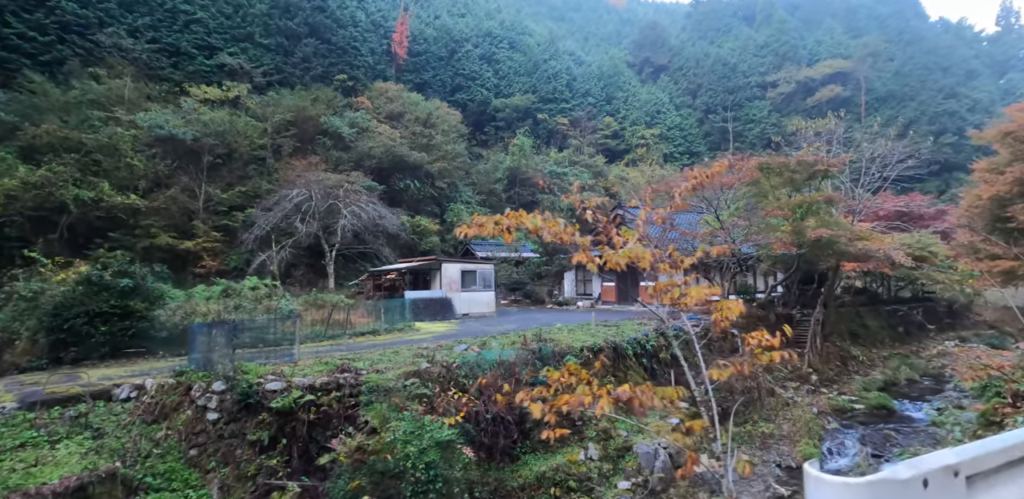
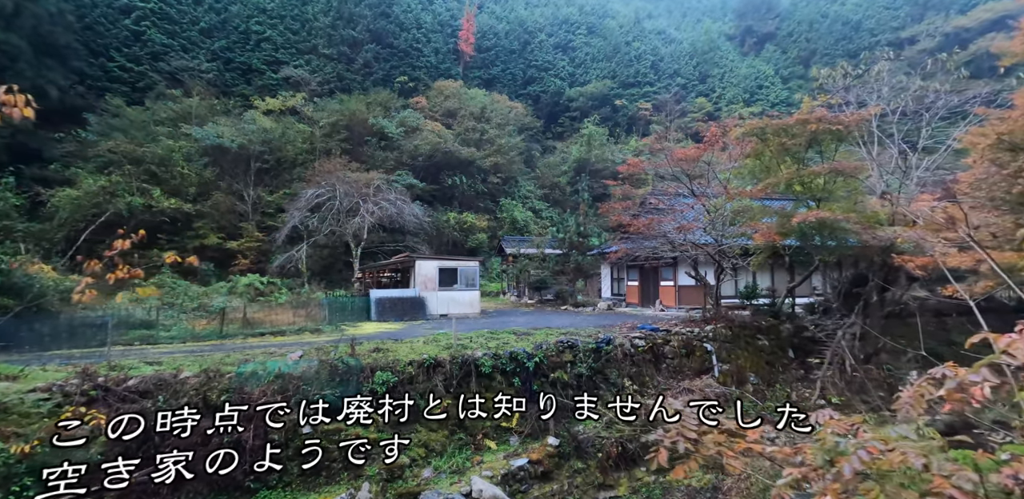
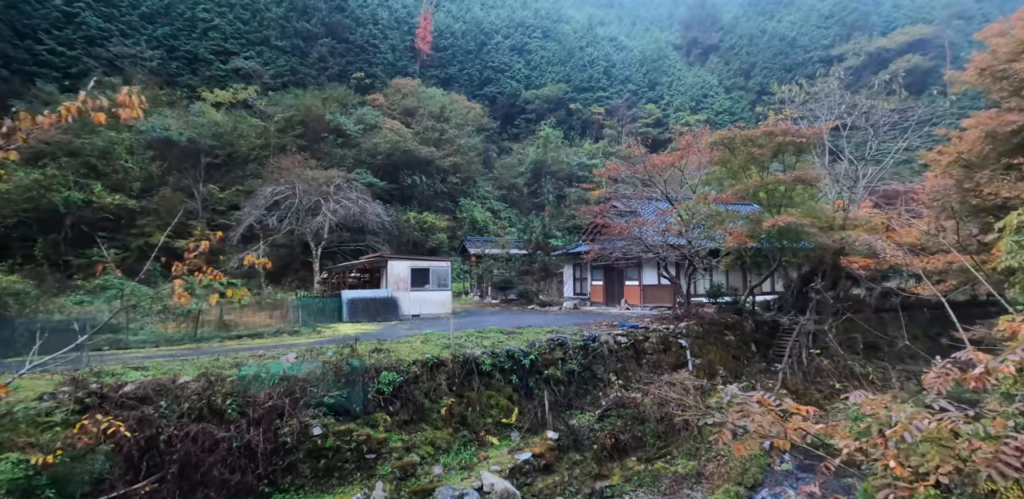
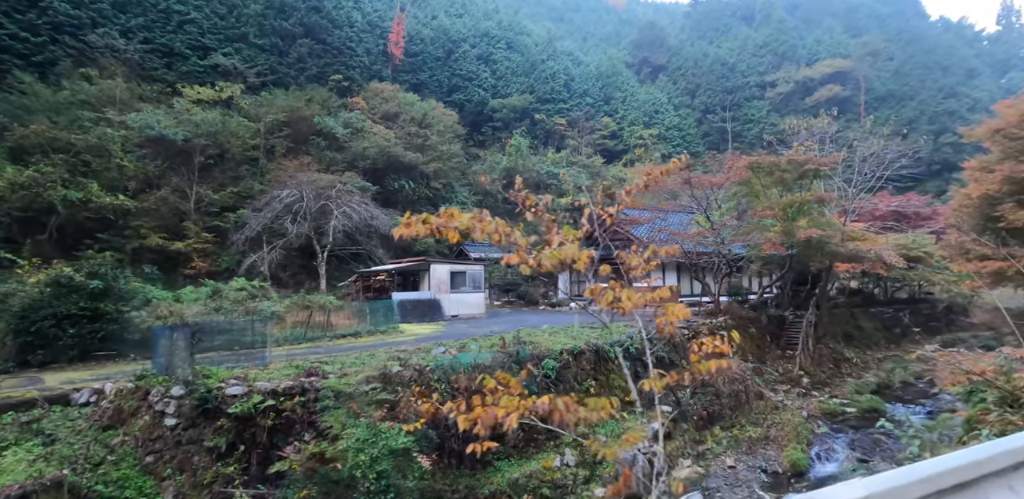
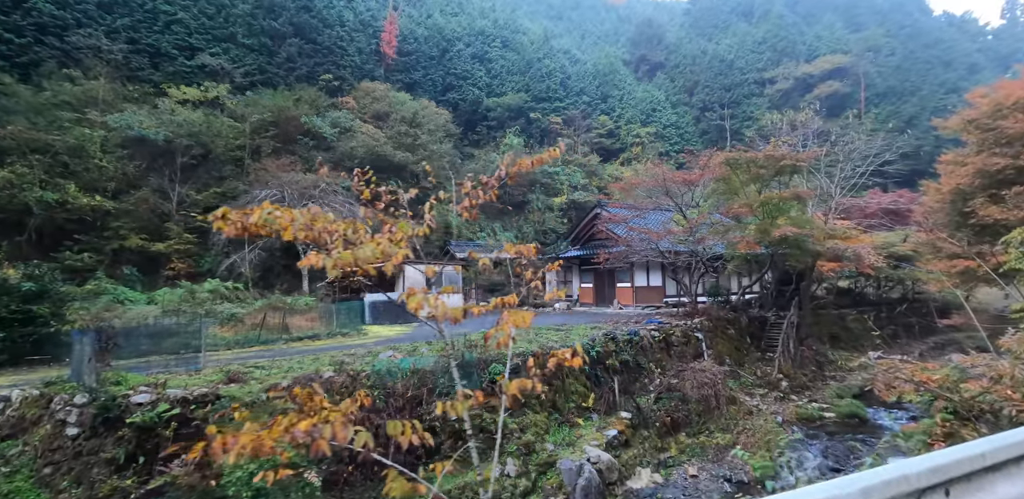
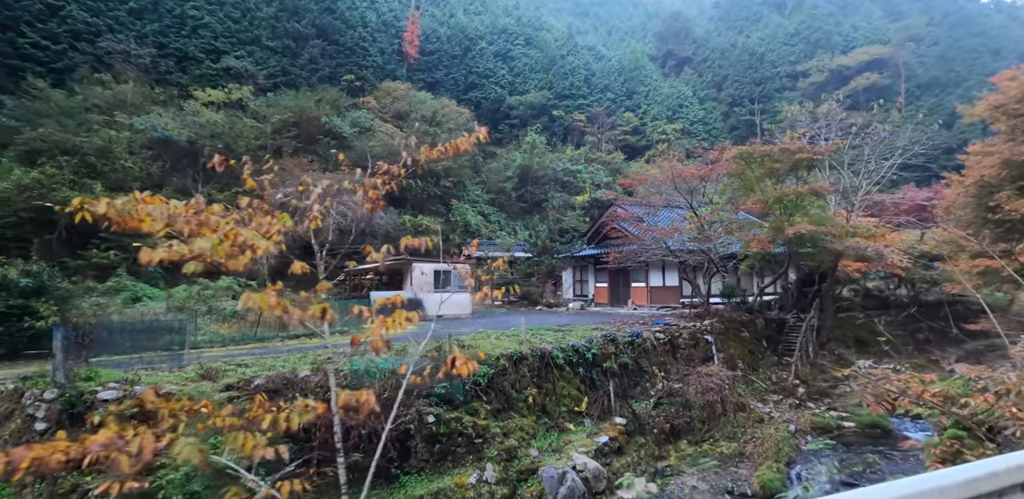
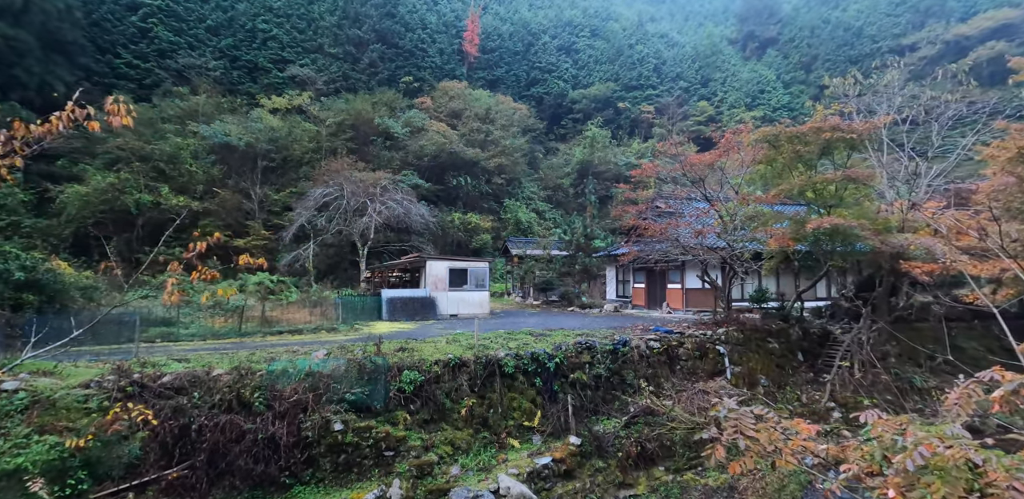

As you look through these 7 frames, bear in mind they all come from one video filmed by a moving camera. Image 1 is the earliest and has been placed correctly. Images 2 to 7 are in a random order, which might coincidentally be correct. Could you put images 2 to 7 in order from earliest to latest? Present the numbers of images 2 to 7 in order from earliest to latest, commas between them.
4, 5, 6, 3, 7, 2
